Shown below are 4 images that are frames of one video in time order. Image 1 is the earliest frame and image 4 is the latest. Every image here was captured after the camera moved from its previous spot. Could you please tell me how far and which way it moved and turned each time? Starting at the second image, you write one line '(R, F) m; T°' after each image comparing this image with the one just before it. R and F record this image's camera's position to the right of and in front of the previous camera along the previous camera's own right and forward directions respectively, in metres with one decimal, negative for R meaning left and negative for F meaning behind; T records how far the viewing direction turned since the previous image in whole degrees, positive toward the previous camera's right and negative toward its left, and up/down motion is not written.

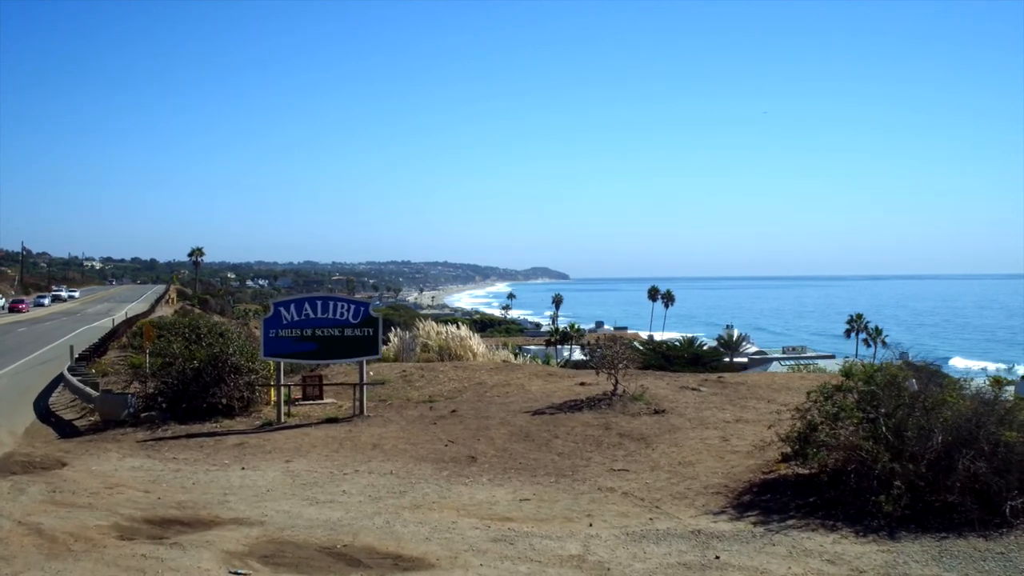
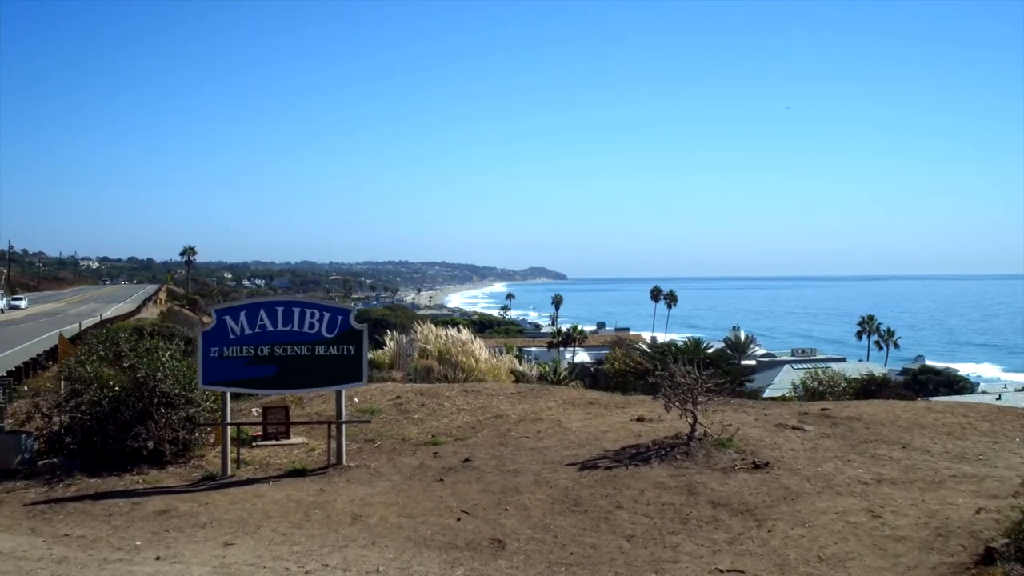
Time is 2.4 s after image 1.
(-0.4, +3.5) m; 0°
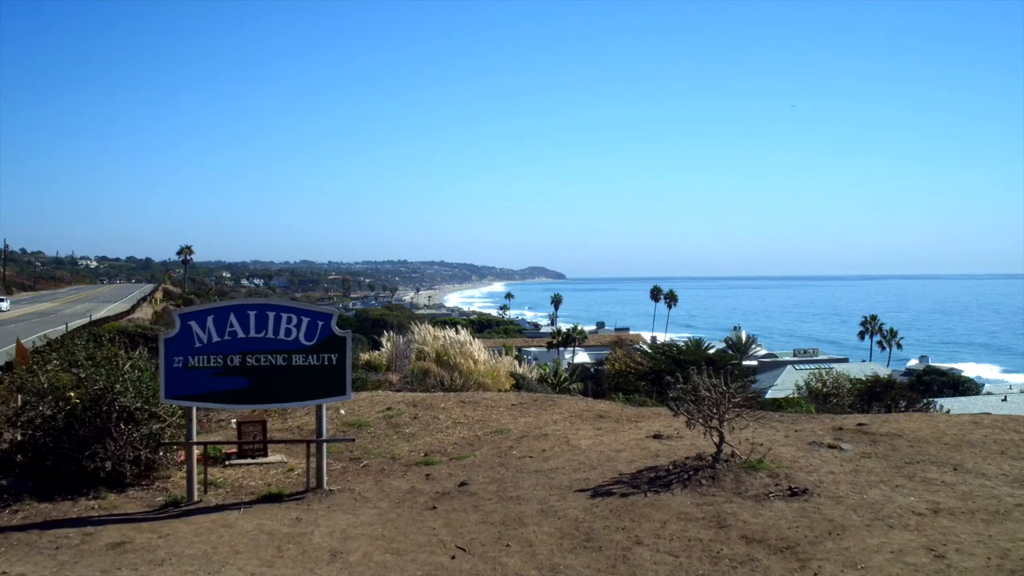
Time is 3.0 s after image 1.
(0.0, +1.0) m; 0°
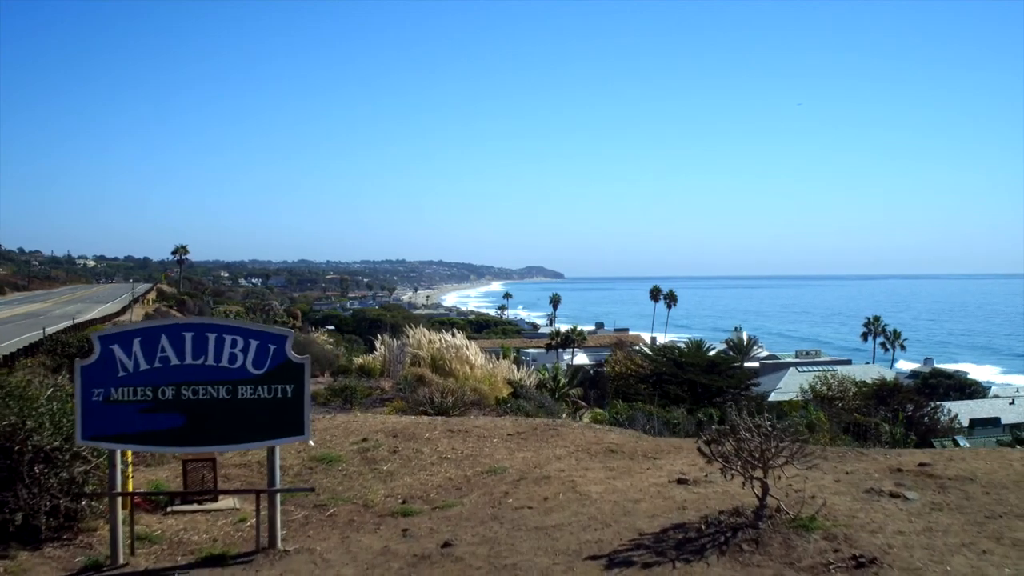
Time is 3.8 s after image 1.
(0.0, +1.5) m; 0°
